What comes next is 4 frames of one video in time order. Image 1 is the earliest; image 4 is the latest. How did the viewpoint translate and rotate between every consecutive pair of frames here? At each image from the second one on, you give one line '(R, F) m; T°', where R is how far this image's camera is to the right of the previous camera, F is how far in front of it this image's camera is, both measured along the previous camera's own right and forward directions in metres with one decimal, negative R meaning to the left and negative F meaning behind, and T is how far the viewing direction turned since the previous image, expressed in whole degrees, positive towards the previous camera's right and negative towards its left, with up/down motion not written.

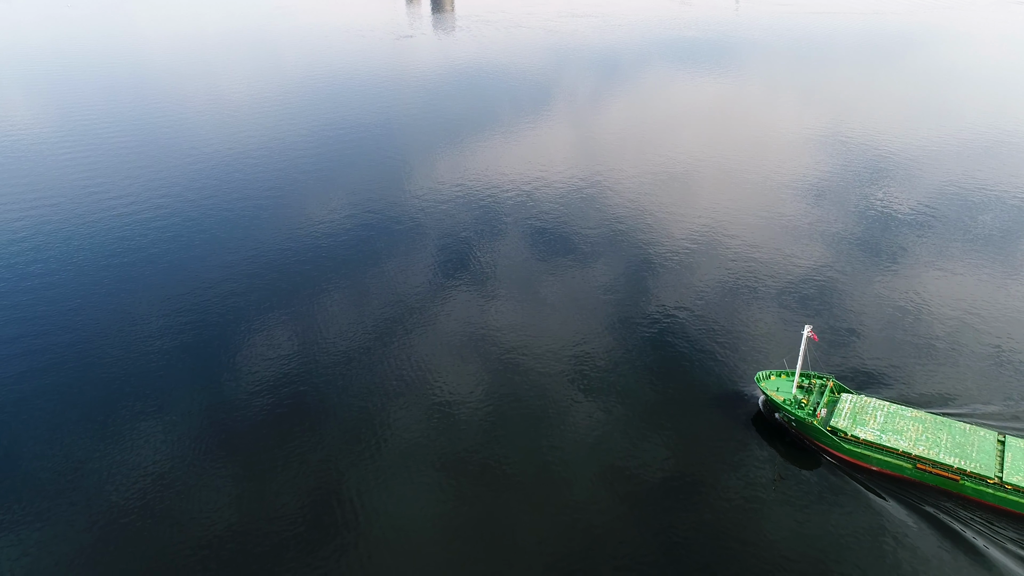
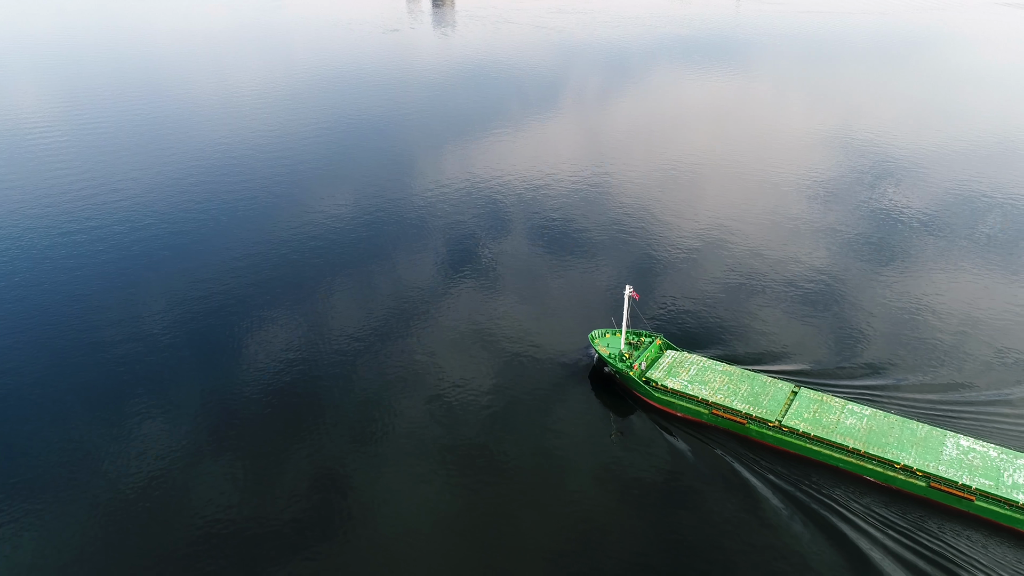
(+3.6, -1.3) m; -2°
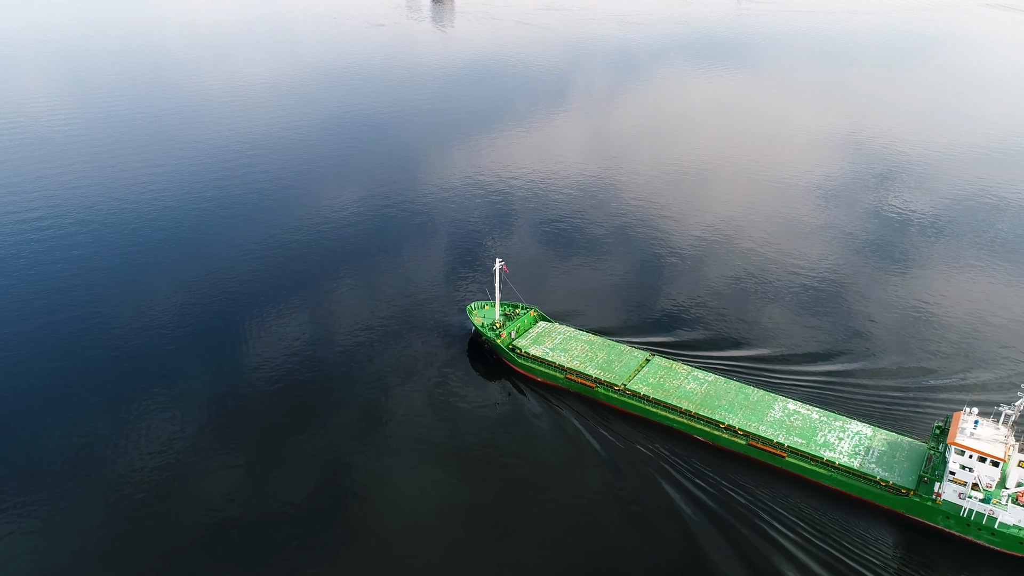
(-5.9, -2.0) m; 0°
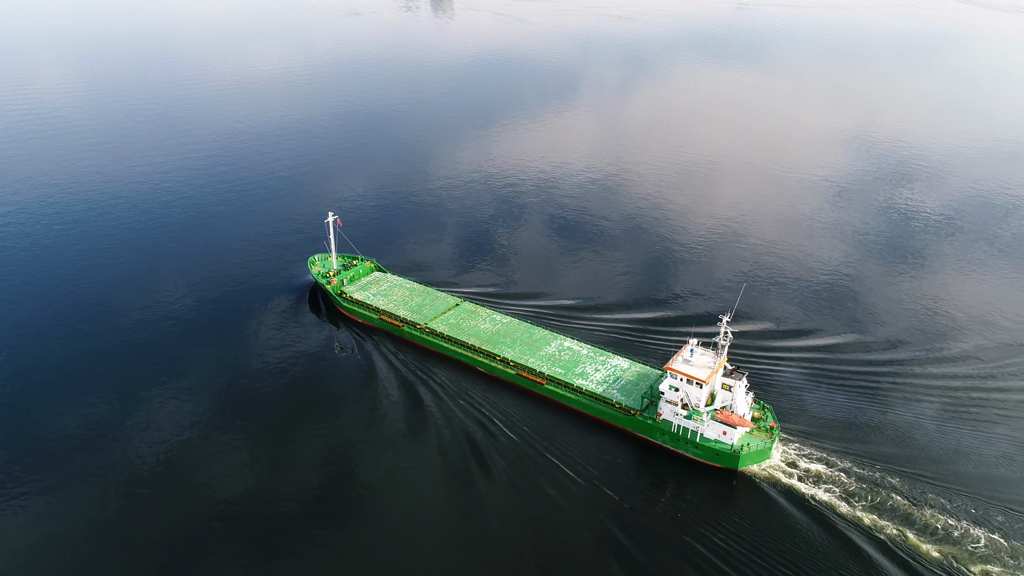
(+7.9, +1.5) m; -1°
